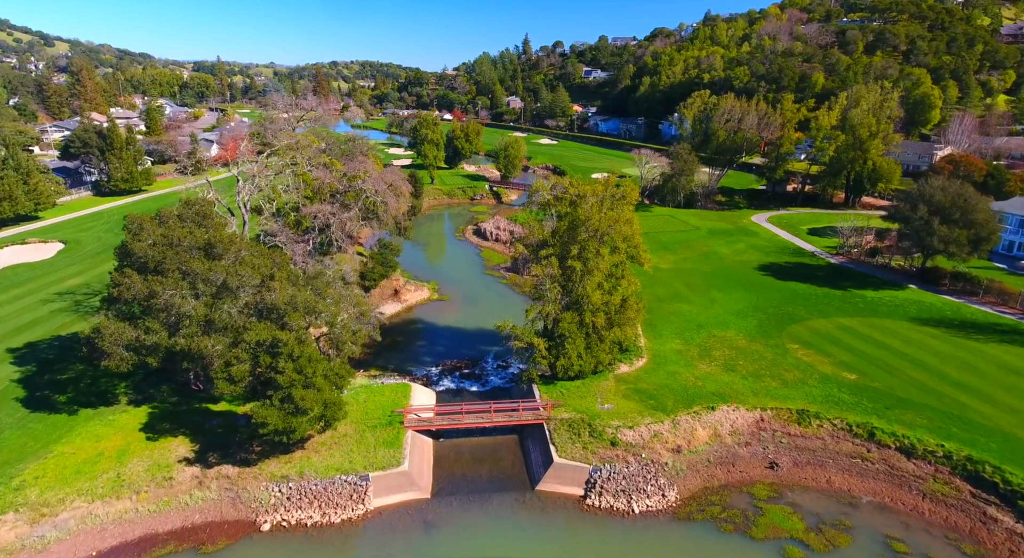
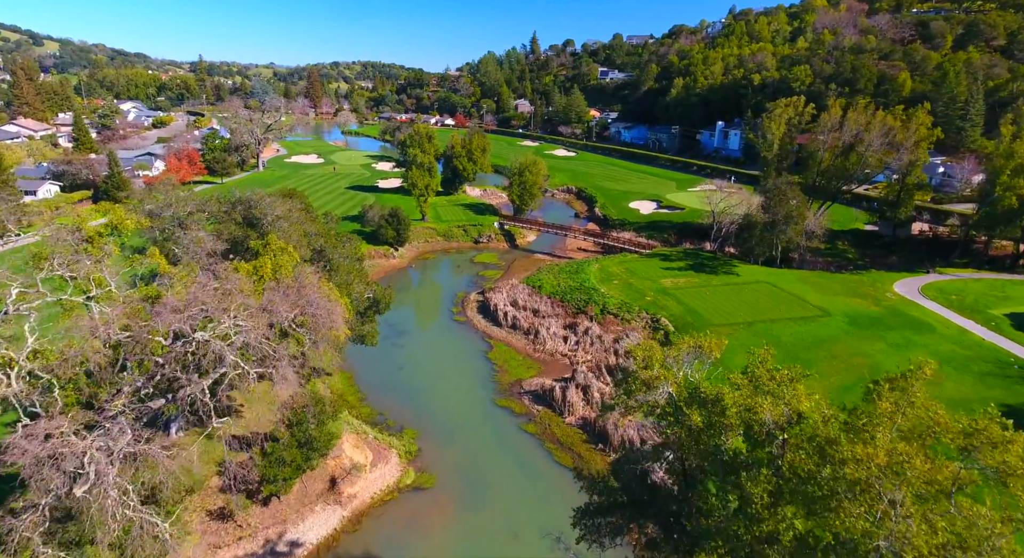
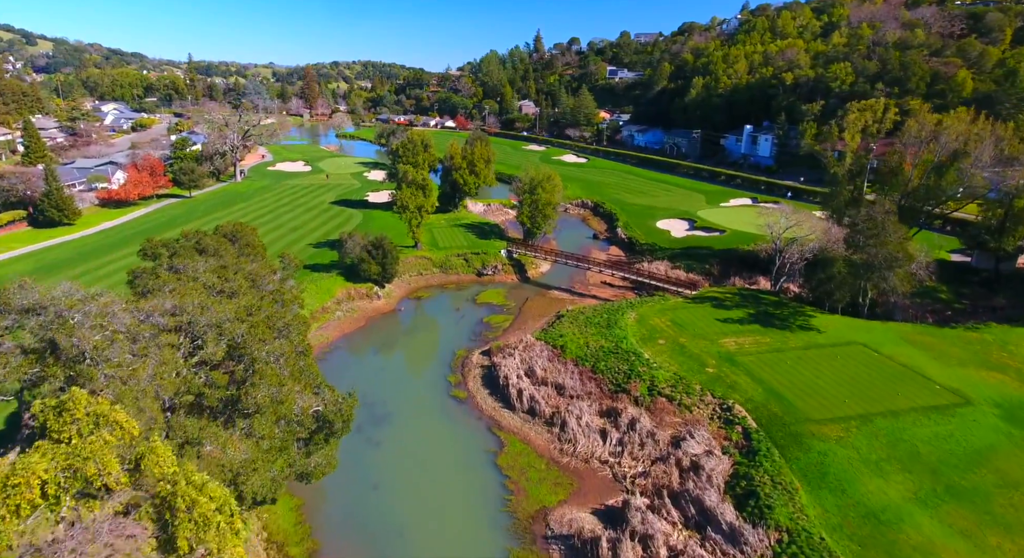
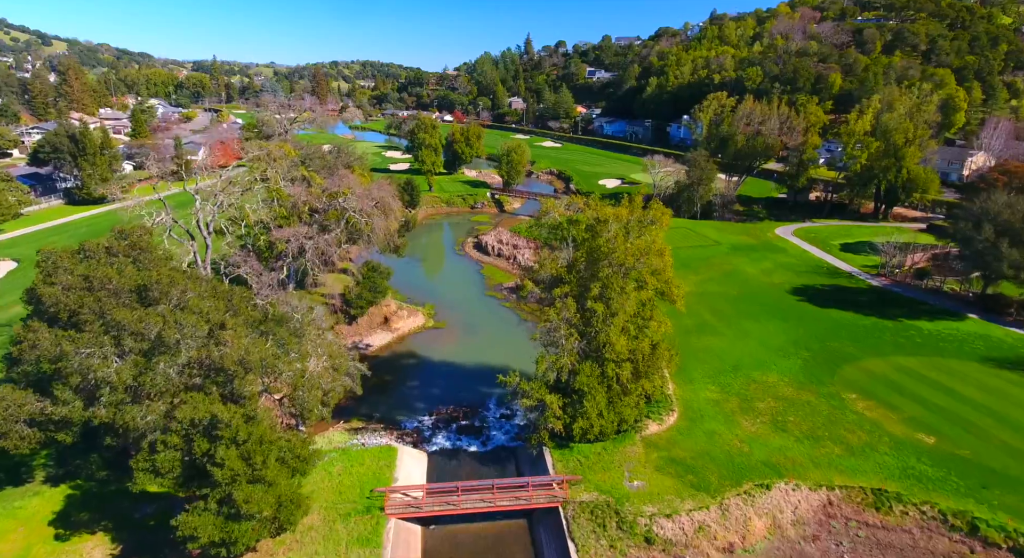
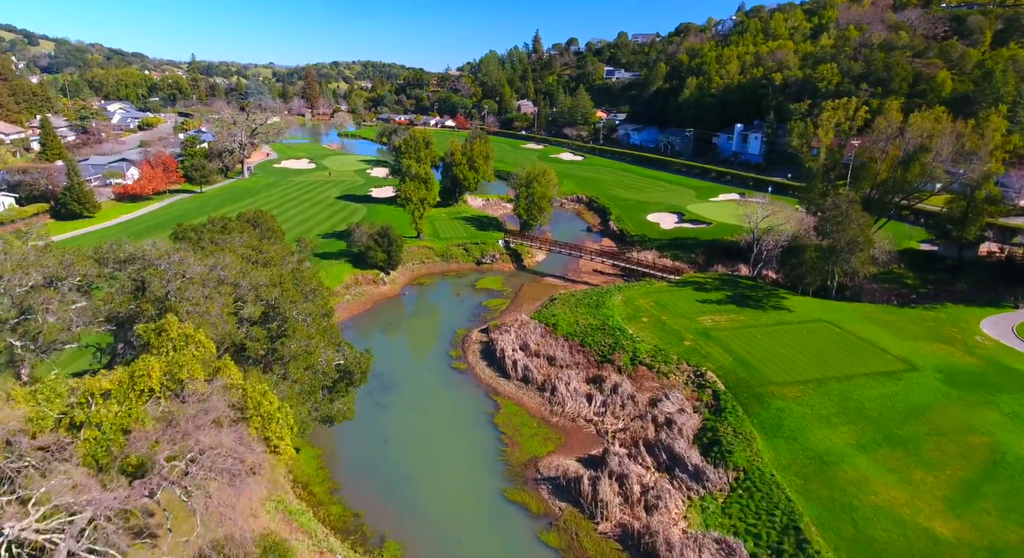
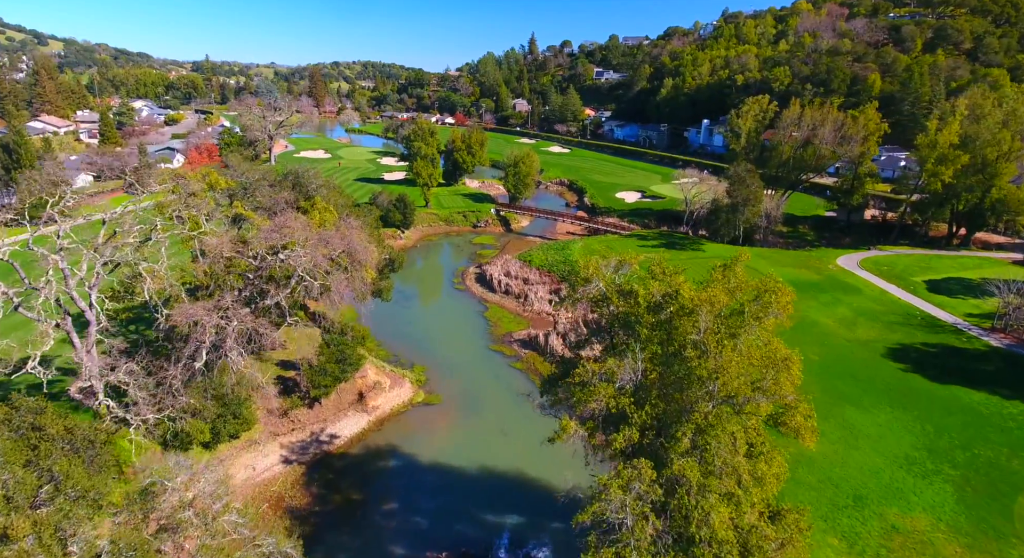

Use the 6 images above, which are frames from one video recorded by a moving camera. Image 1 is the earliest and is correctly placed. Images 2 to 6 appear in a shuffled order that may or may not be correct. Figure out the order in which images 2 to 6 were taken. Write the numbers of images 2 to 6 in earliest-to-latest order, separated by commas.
4, 6, 2, 5, 3
